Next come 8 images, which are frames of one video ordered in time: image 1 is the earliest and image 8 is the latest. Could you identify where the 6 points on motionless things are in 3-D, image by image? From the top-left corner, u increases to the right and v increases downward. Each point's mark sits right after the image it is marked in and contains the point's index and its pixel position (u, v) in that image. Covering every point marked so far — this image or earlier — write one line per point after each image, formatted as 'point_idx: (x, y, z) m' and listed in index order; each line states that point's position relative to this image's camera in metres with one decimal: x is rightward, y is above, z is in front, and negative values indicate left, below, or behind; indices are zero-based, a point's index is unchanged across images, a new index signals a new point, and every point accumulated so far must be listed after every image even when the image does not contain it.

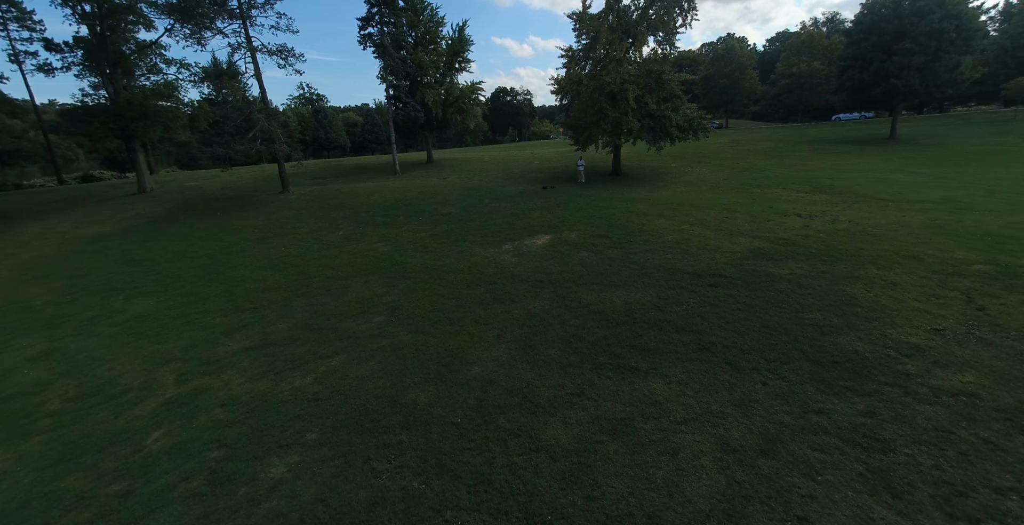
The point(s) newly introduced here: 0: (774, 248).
0: (+6.2, +0.3, +10.4) m
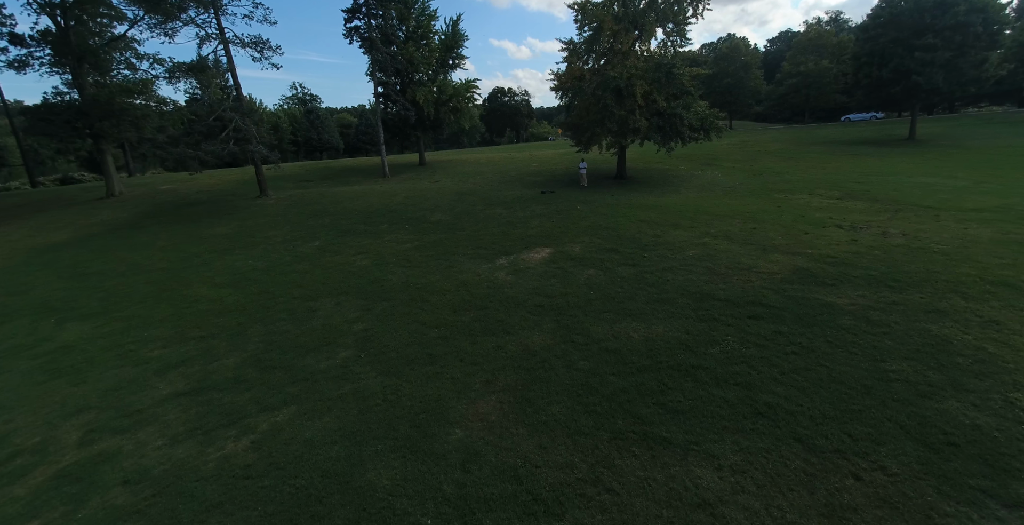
0: (+6.1, -0.1, +8.6) m
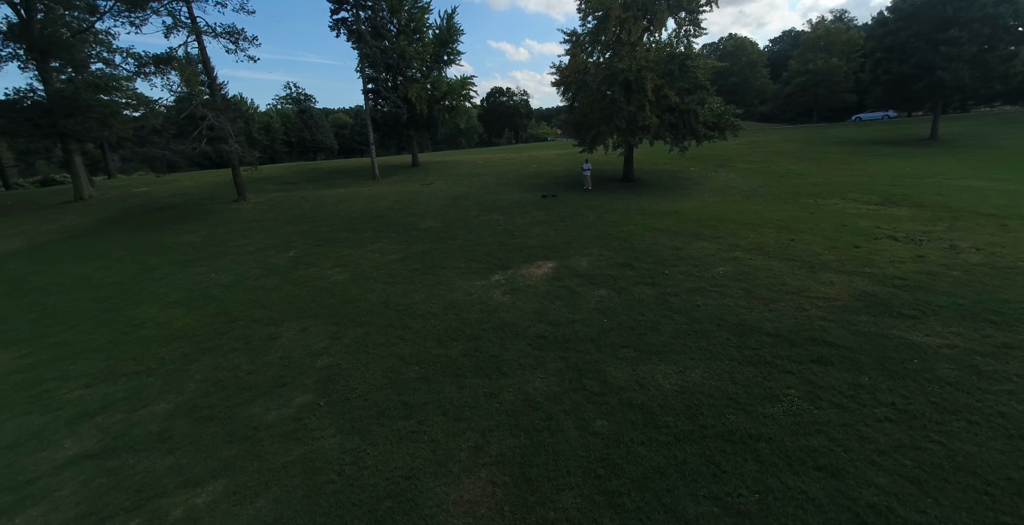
0: (+6.0, -0.5, +7.0) m
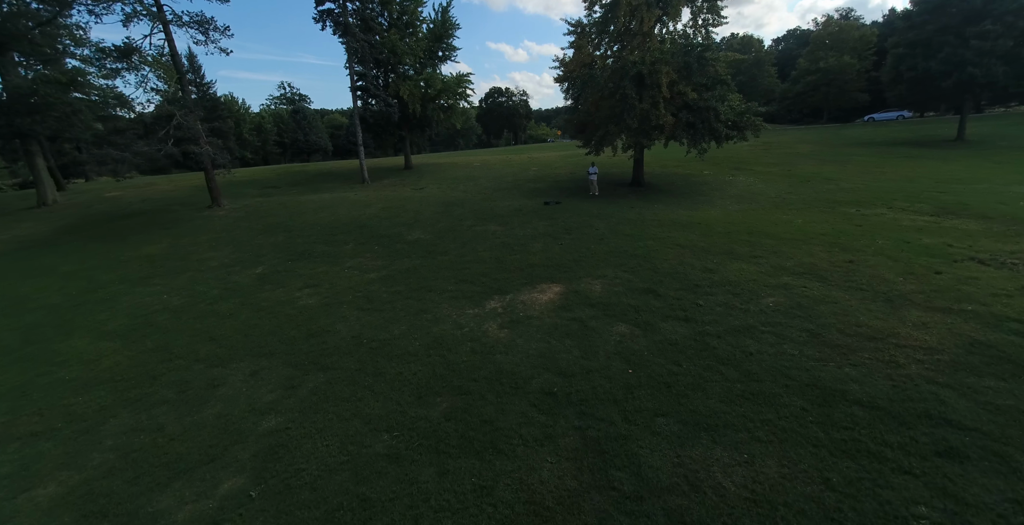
0: (+6.0, -1.0, +5.3) m
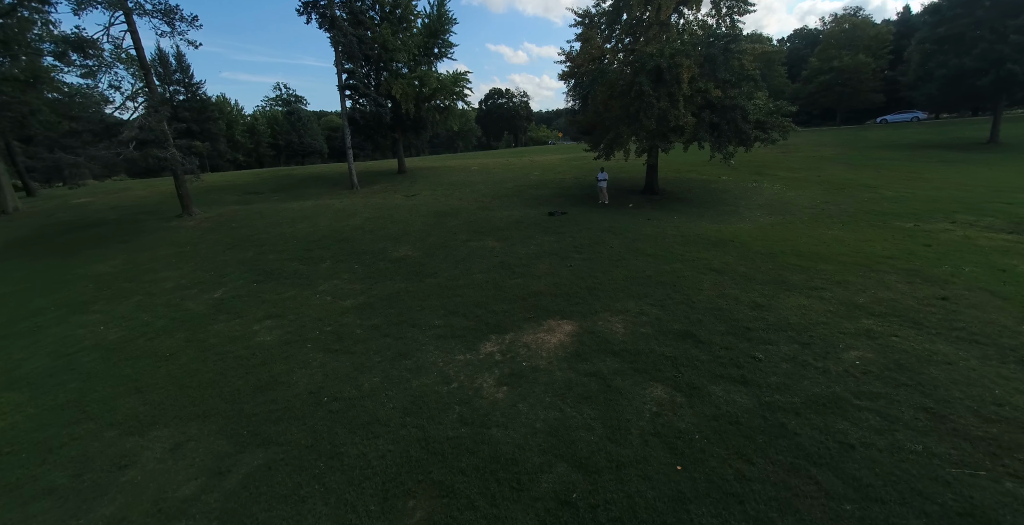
0: (+6.0, -1.5, +3.5) m
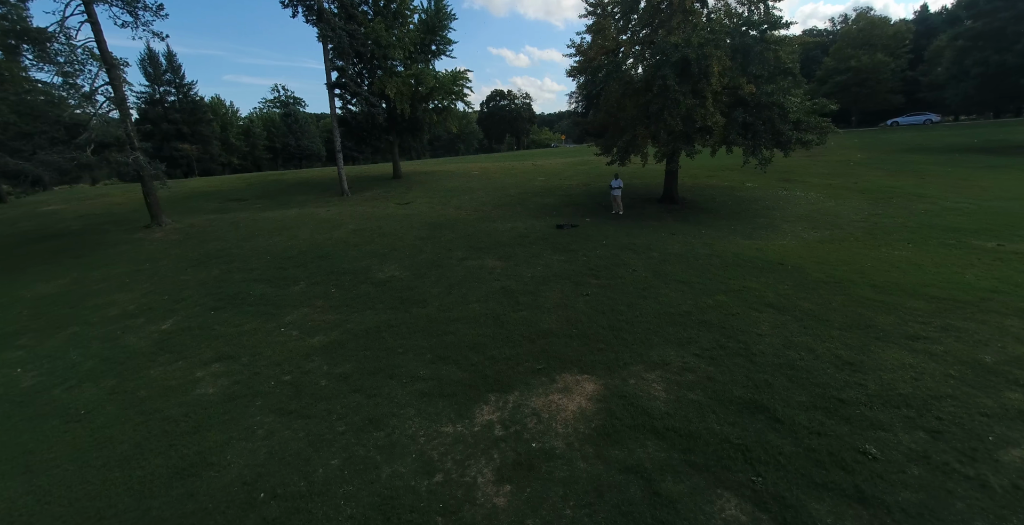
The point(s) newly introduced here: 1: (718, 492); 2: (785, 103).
0: (+6.1, -2.0, +1.7) m
1: (+1.8, -2.0, +3.9) m
2: (+7.2, +4.2, +11.7) m
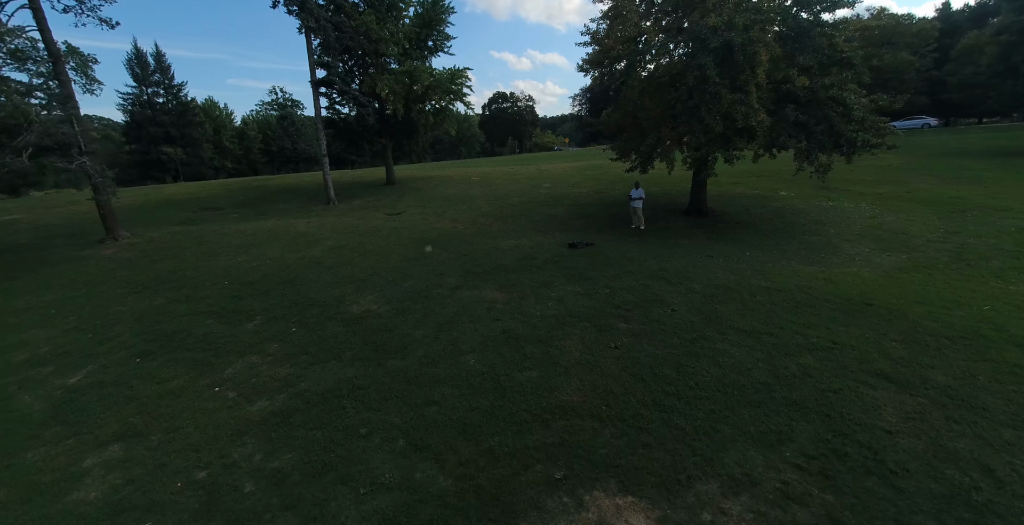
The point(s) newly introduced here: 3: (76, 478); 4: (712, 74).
0: (+6.1, -2.5, -0.3) m
1: (+1.9, -2.6, +1.9) m
2: (+7.3, +3.6, +9.7) m
3: (-5.0, -2.4, +5.1) m
4: (+4.2, +4.0, +9.5) m
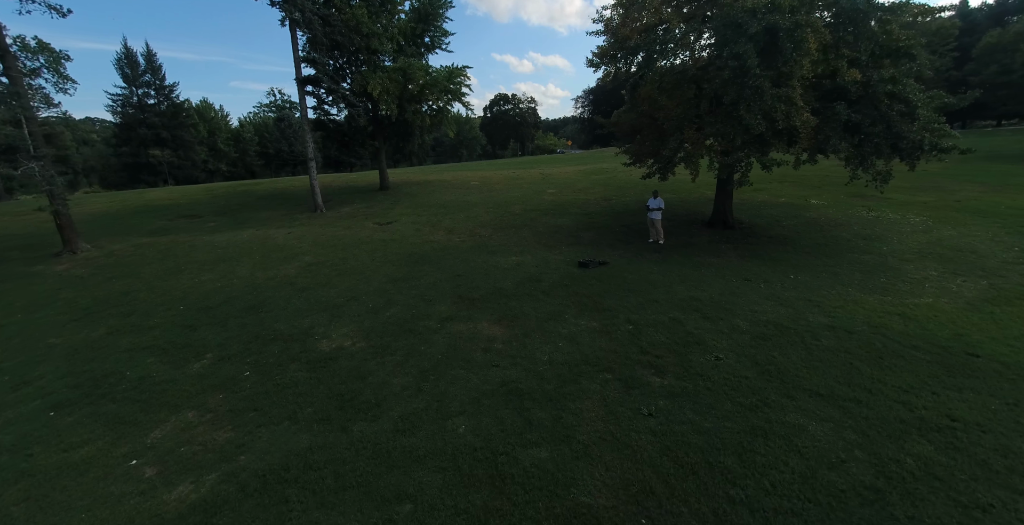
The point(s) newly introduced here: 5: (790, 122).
0: (+6.1, -2.9, -1.7) m
1: (+1.9, -3.0, +0.5) m
2: (+7.4, +3.1, +8.3) m
3: (-5.0, -2.9, +3.6) m
4: (+4.3, +3.6, +8.0) m
5: (+5.1, +2.6, +8.1) m
